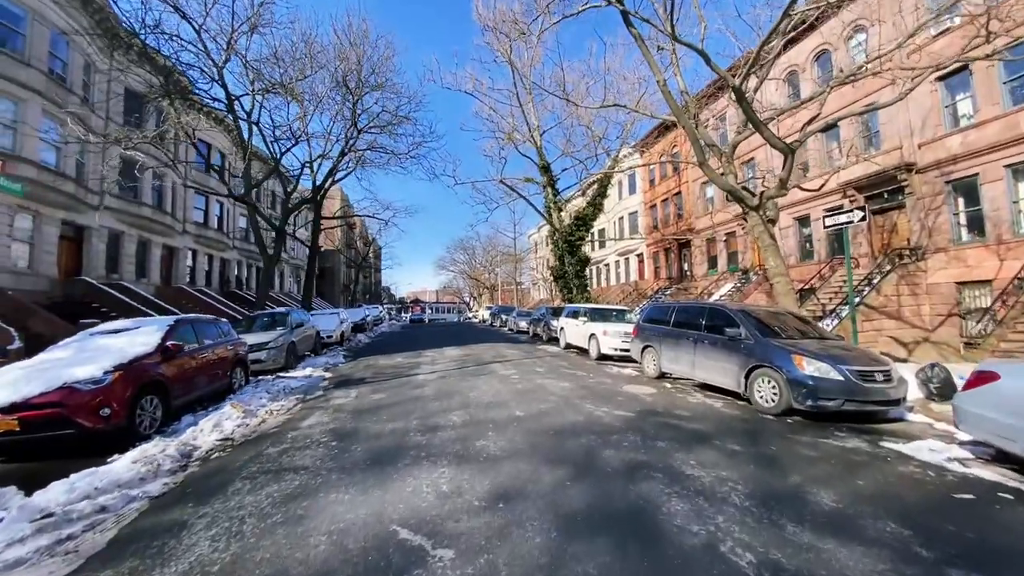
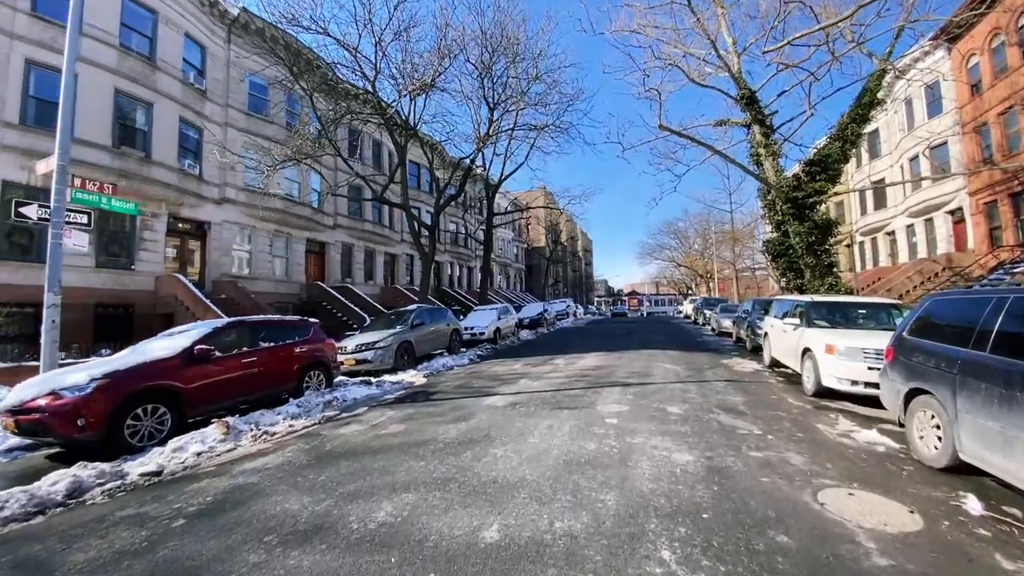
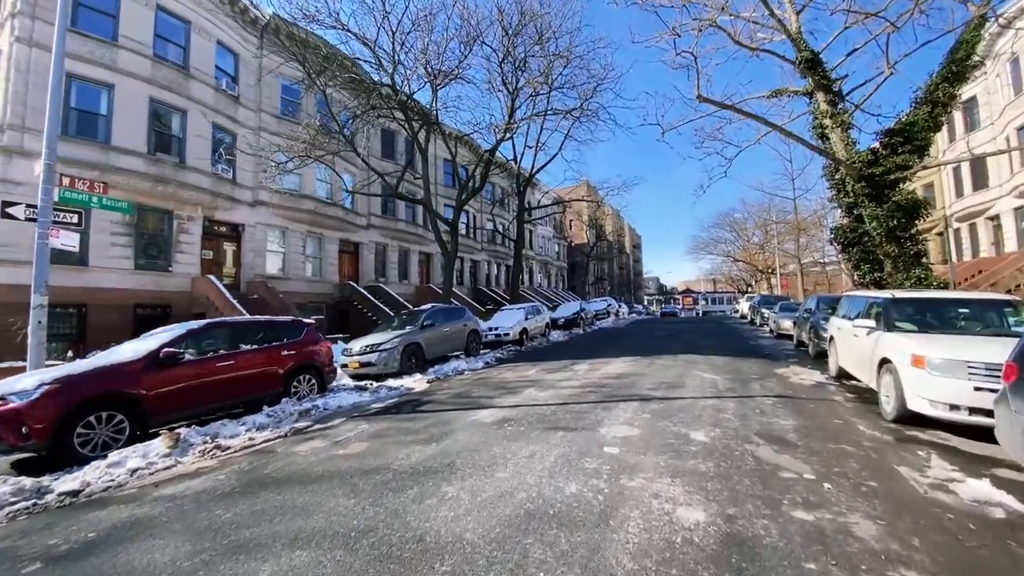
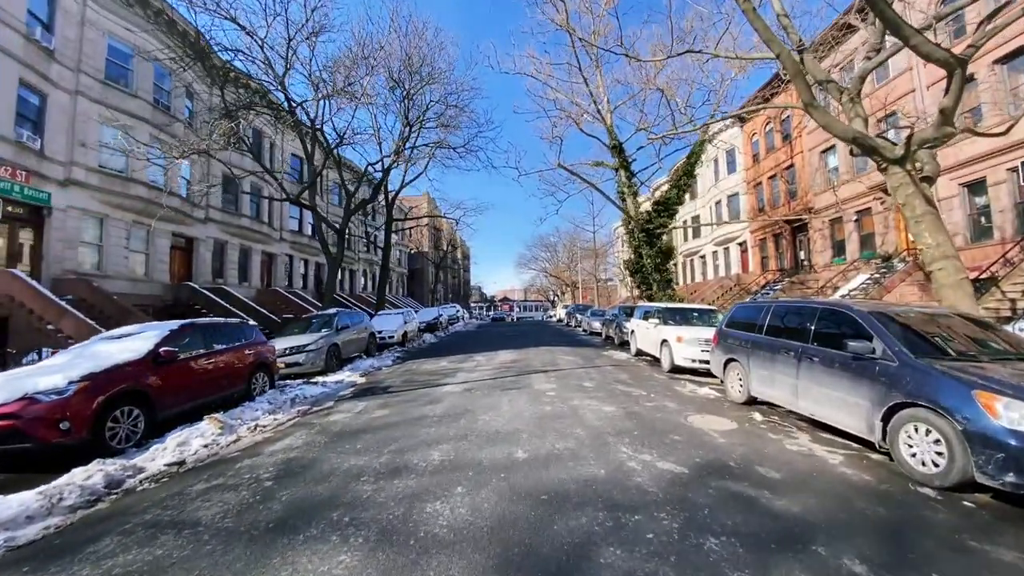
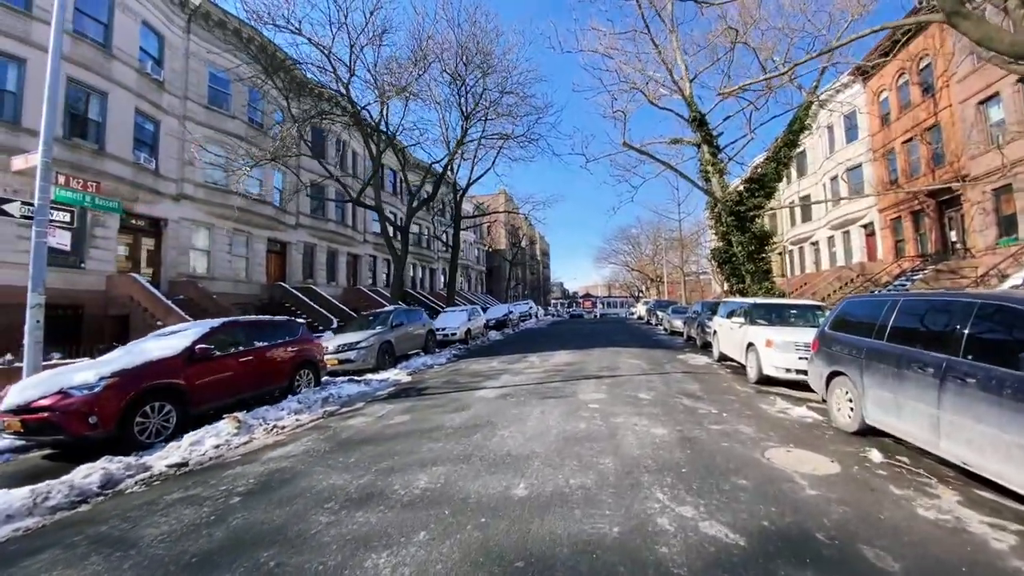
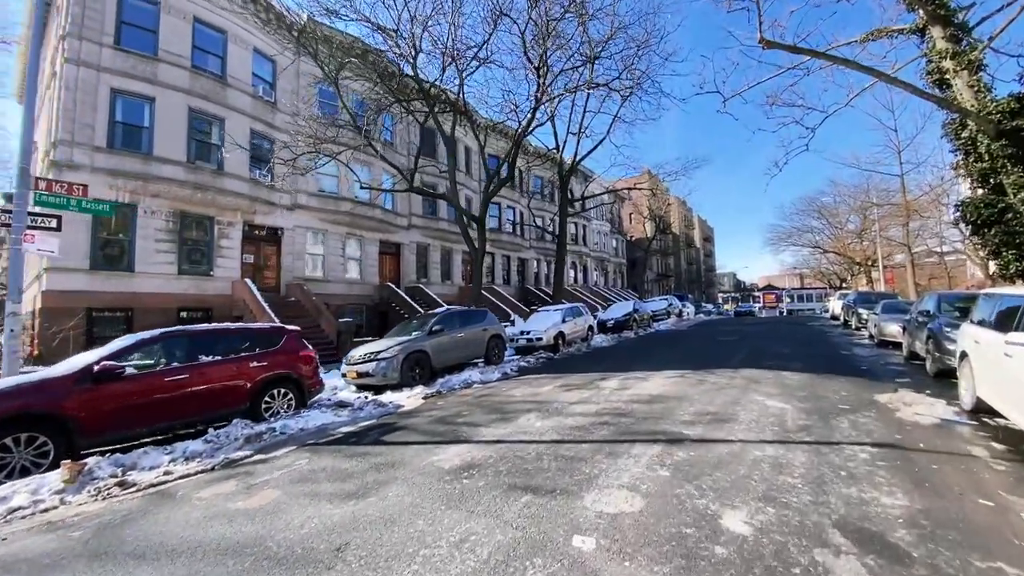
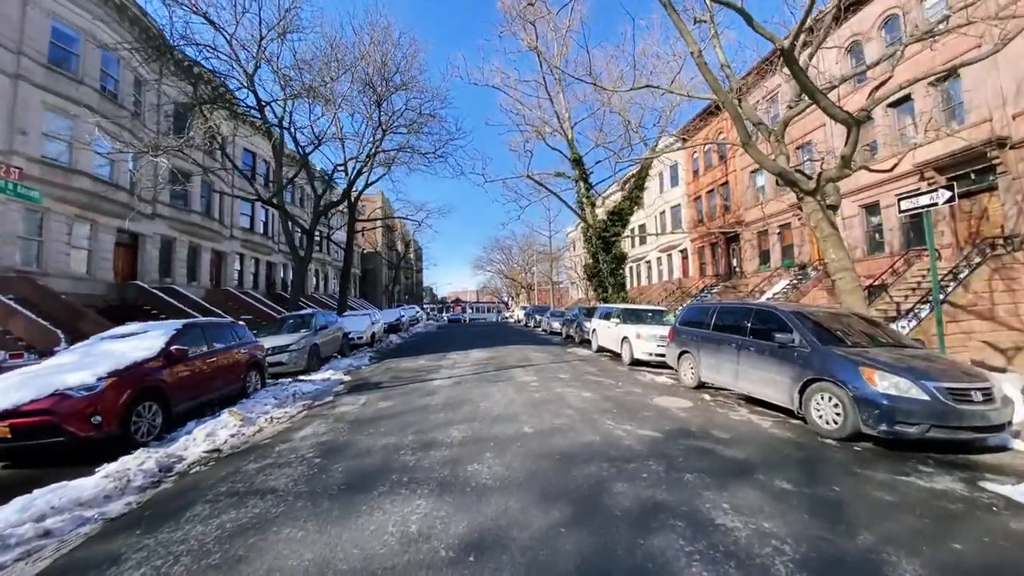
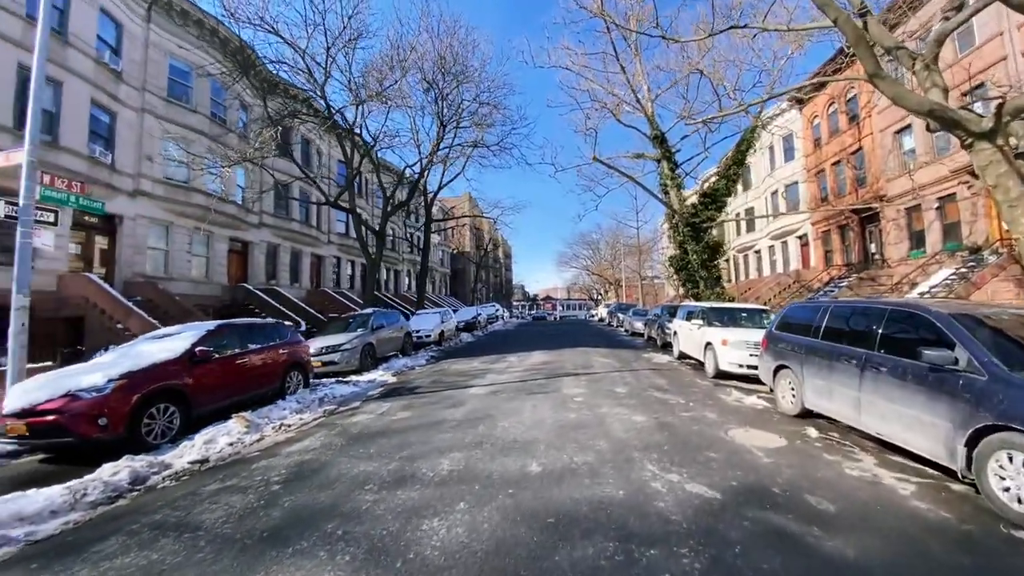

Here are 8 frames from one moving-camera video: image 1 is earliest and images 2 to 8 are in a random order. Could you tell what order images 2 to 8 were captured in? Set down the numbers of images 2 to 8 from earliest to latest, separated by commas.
7, 4, 8, 5, 2, 3, 6
